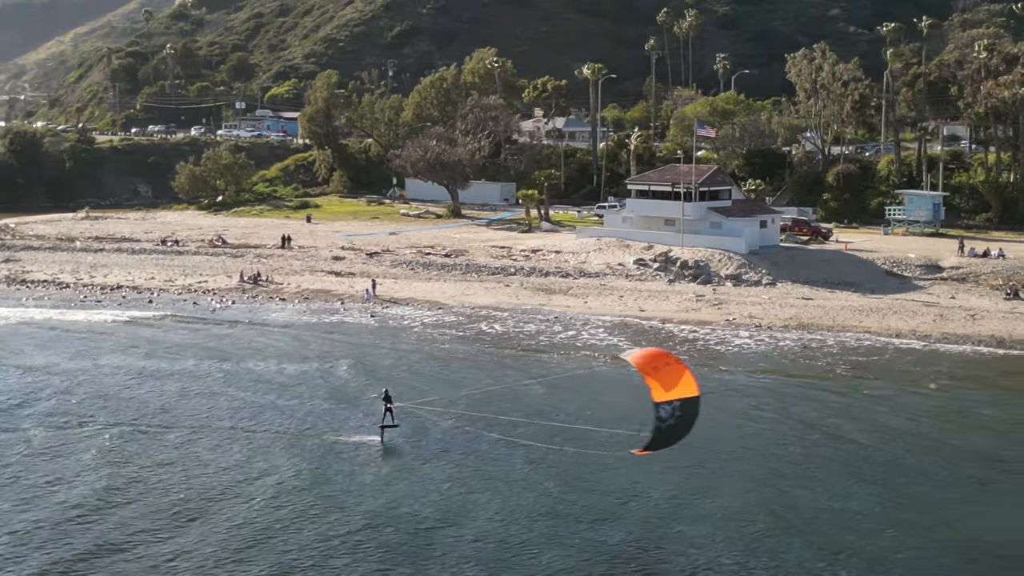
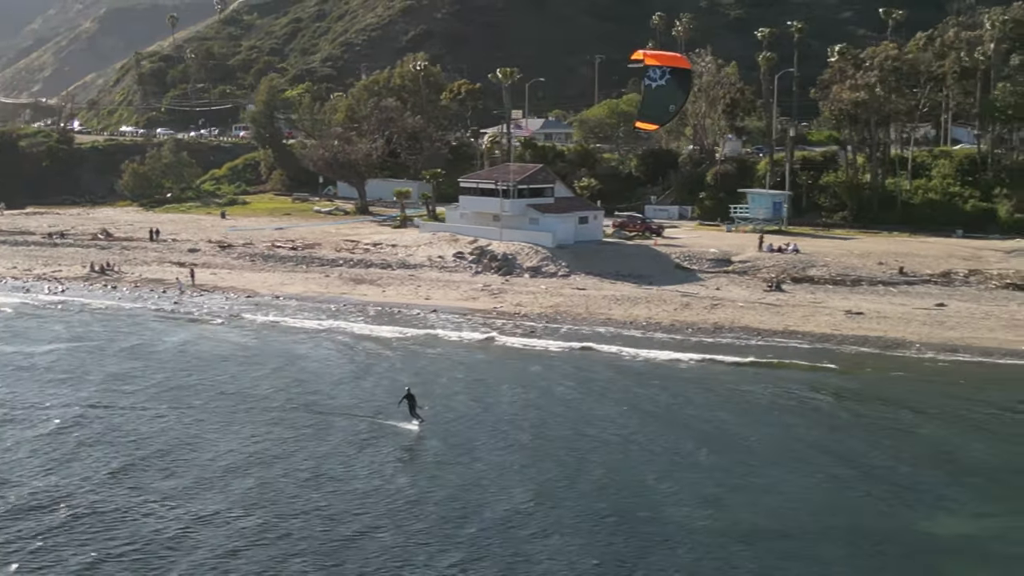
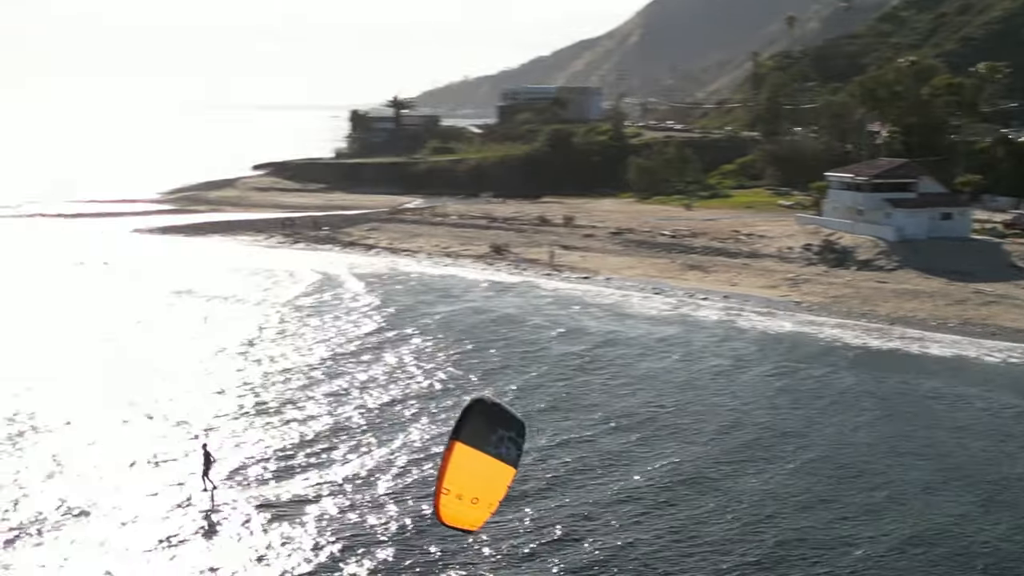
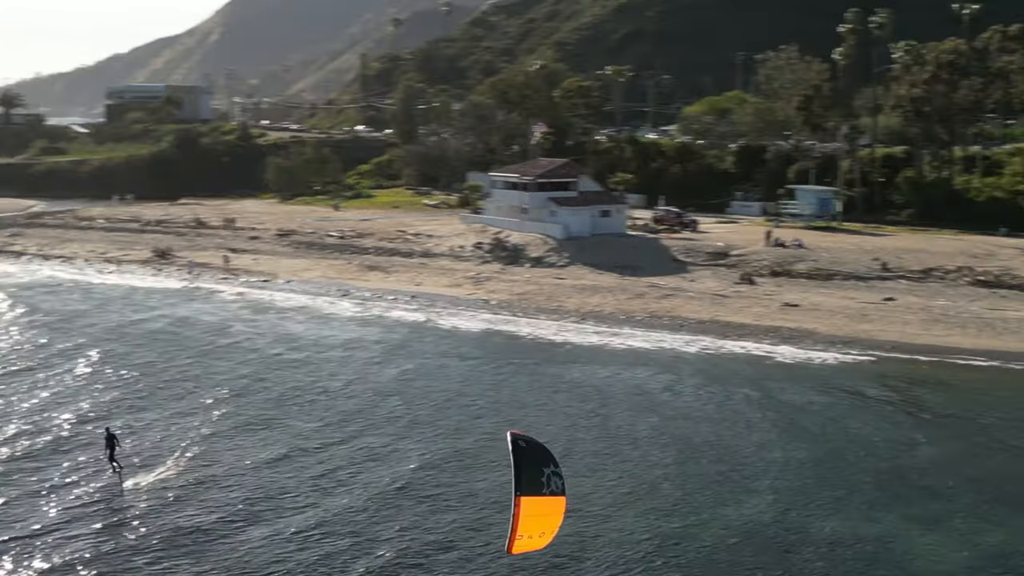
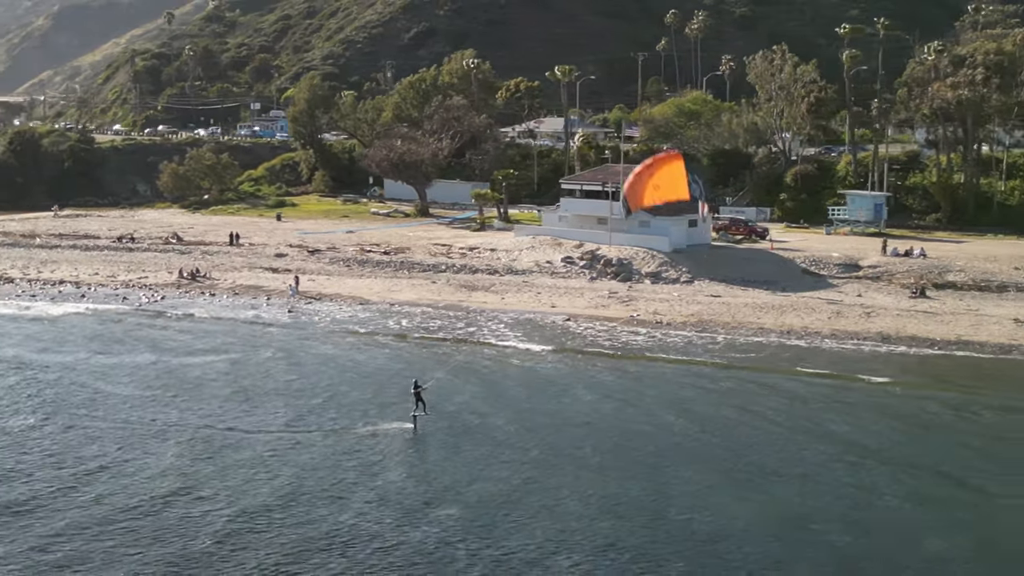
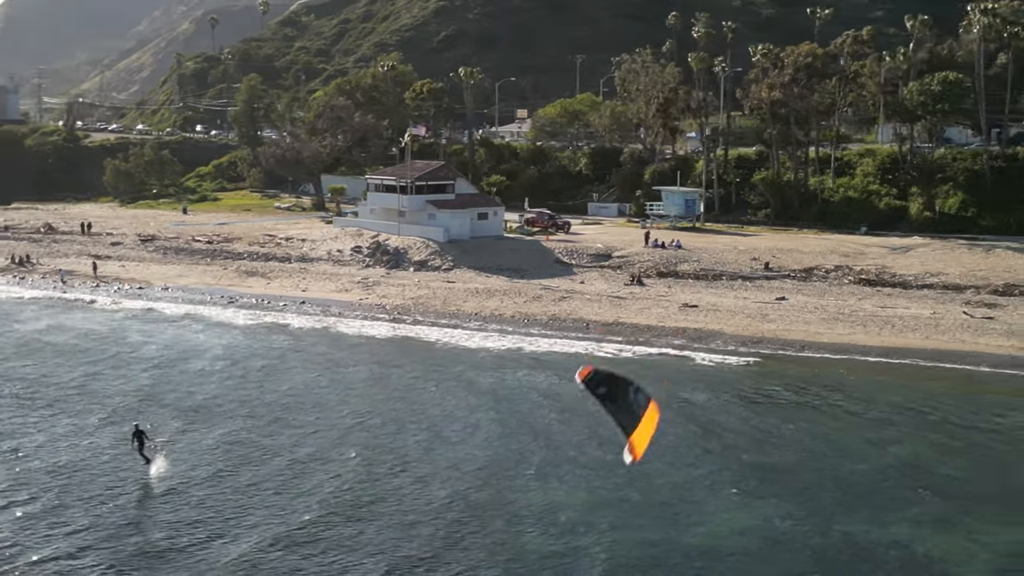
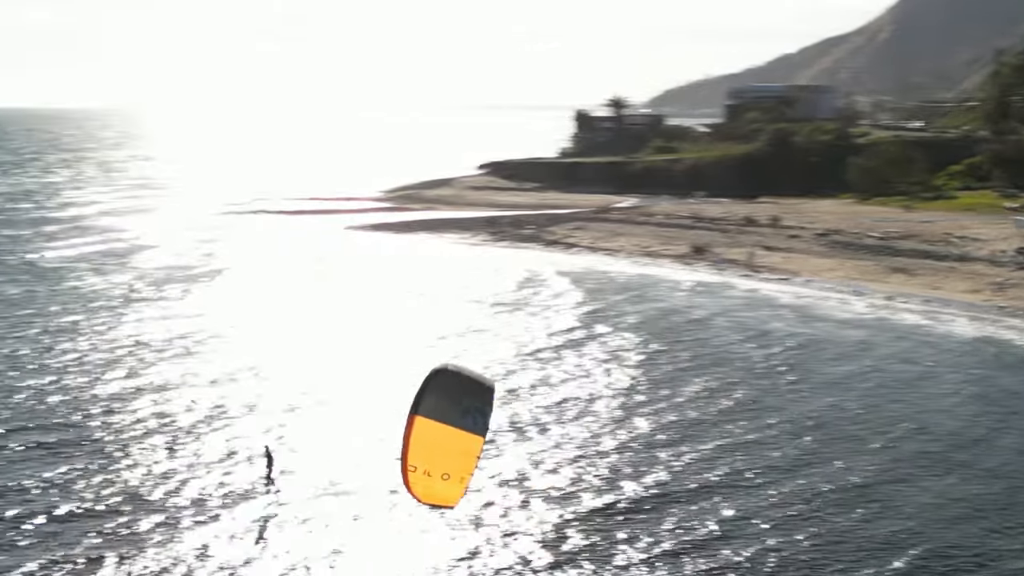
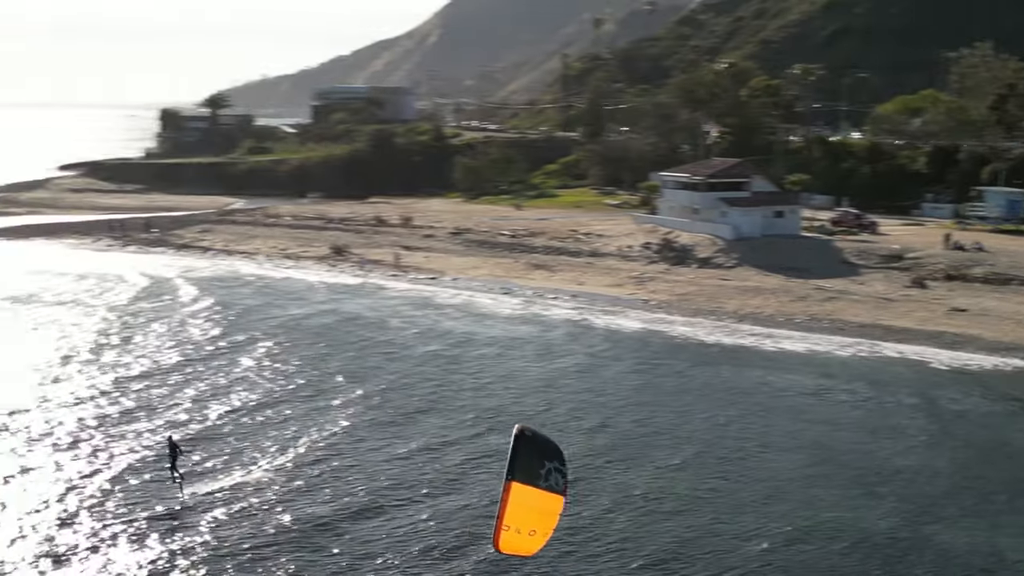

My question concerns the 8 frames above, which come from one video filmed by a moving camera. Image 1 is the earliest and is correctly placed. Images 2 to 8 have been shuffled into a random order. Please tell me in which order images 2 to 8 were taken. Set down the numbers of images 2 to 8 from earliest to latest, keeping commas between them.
5, 2, 6, 4, 8, 3, 7
